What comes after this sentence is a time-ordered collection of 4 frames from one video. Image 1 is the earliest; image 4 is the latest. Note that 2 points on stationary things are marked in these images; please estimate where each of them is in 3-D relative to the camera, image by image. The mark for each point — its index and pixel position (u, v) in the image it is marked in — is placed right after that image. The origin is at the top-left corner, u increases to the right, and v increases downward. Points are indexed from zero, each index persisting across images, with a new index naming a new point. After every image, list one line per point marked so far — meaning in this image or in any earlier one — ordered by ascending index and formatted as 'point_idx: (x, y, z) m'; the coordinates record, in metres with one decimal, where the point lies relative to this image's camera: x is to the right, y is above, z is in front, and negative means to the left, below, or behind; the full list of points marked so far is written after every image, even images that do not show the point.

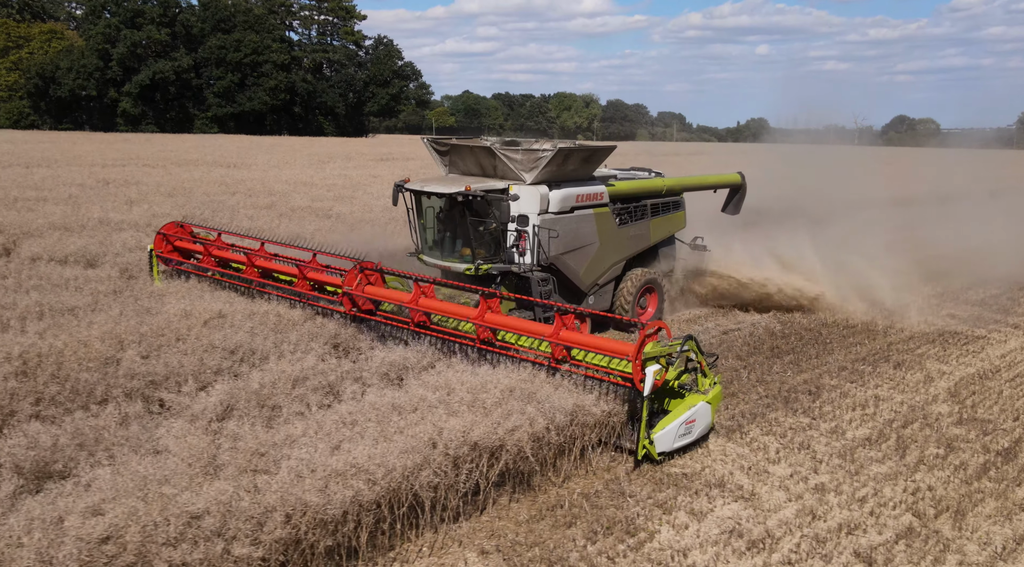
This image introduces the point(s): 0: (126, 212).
0: (-6.9, +1.3, +13.5) m
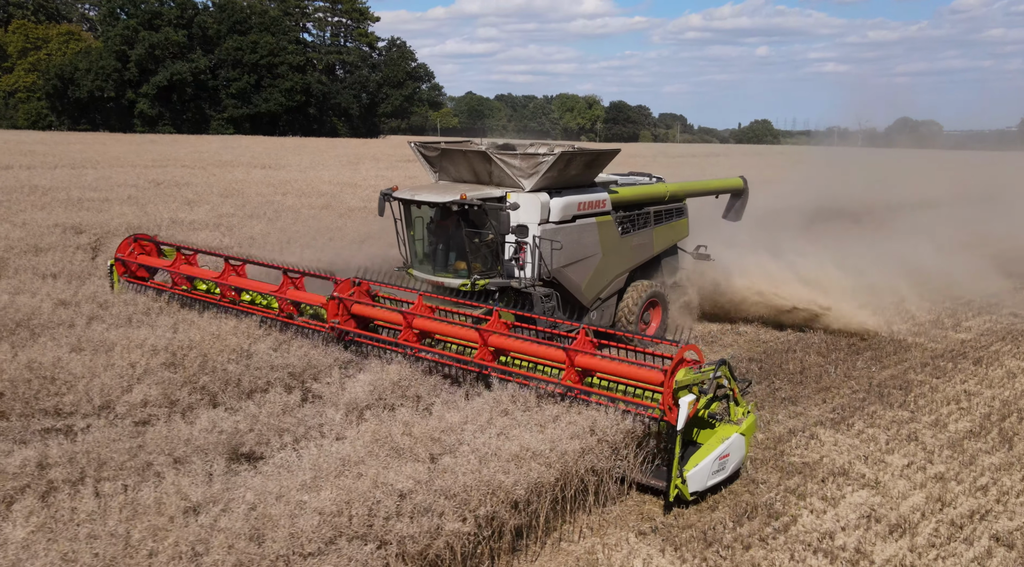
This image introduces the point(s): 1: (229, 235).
0: (-5.9, +1.3, +13.8) m
1: (-4.5, +0.8, +12.0) m
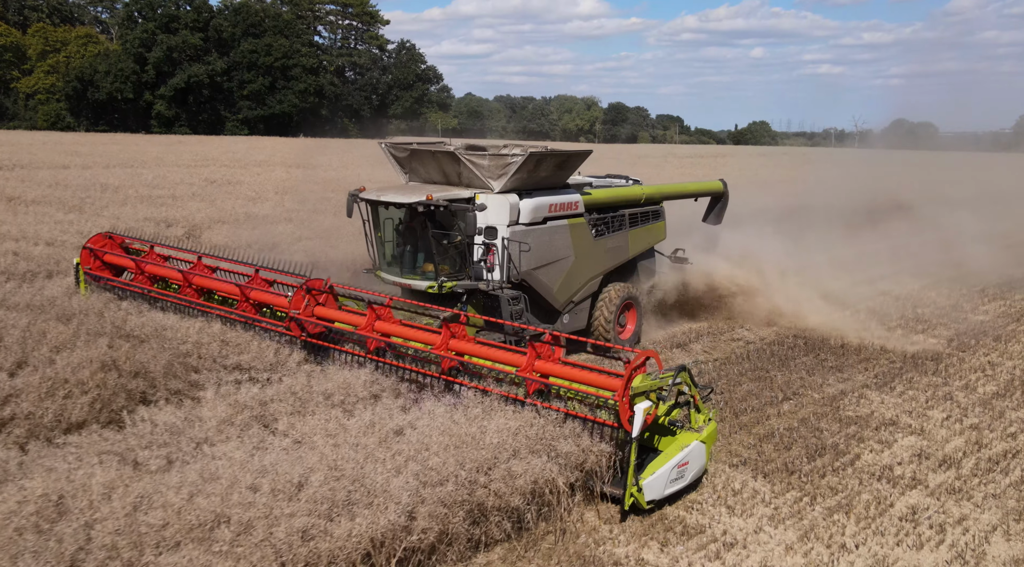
0: (-5.0, +1.5, +14.8) m
1: (-3.6, +1.0, +13.1) m
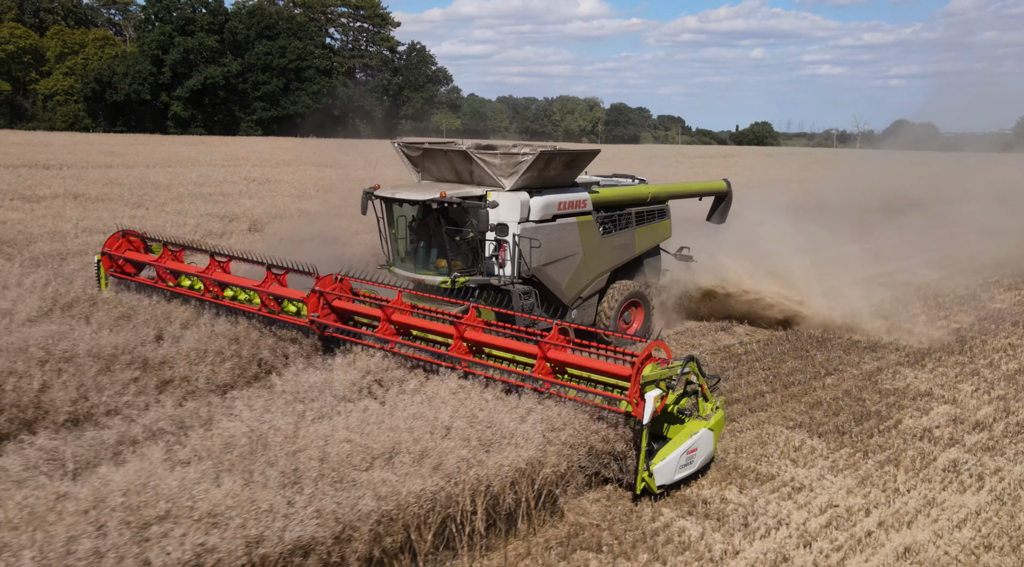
0: (-4.2, +1.6, +15.5) m
1: (-2.9, +1.1, +13.8) m
